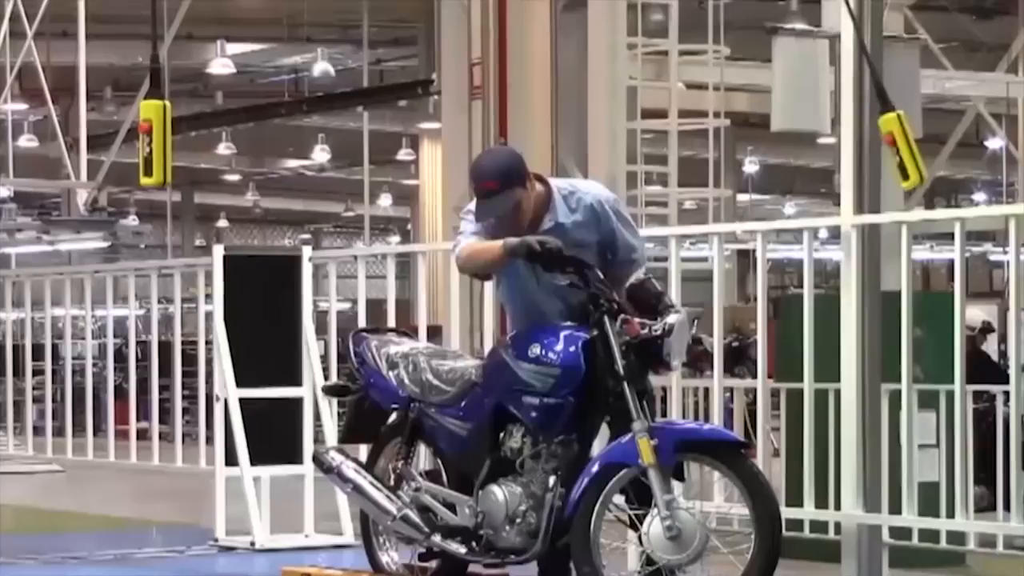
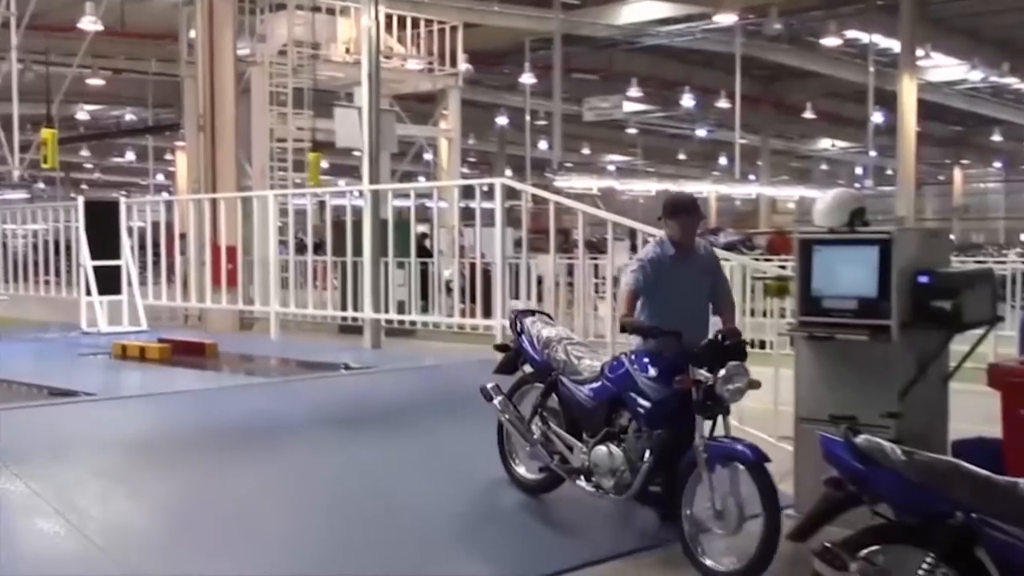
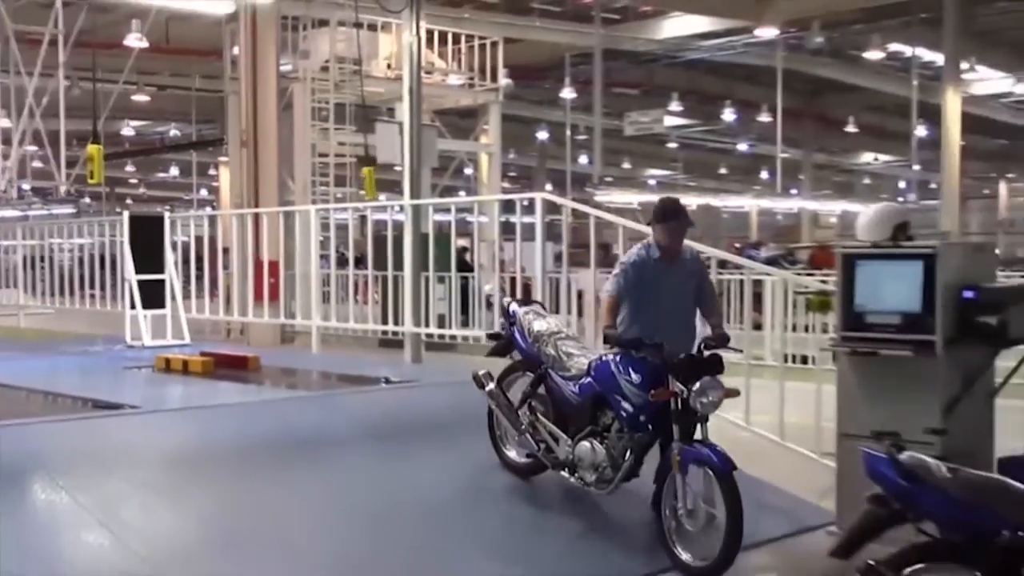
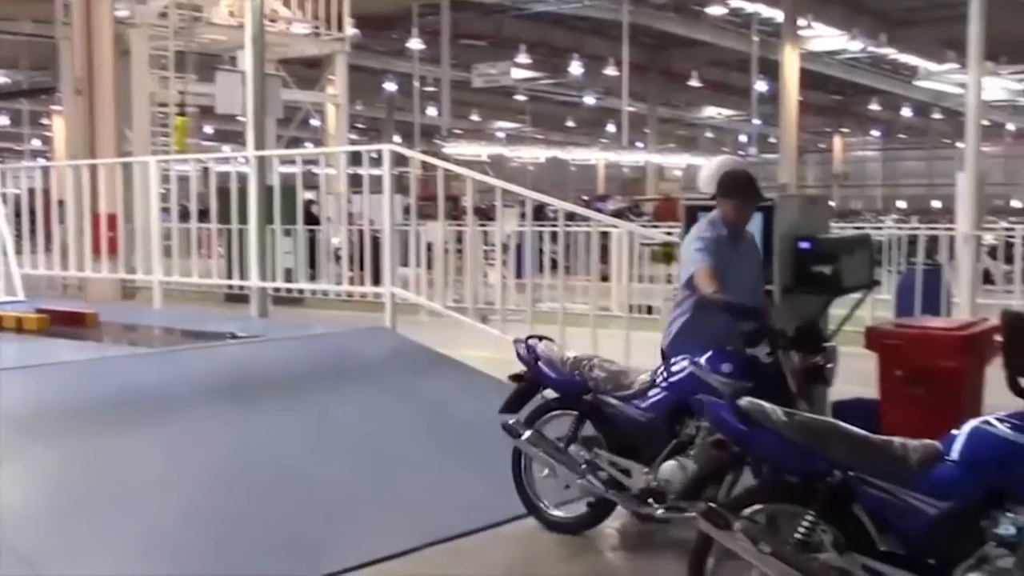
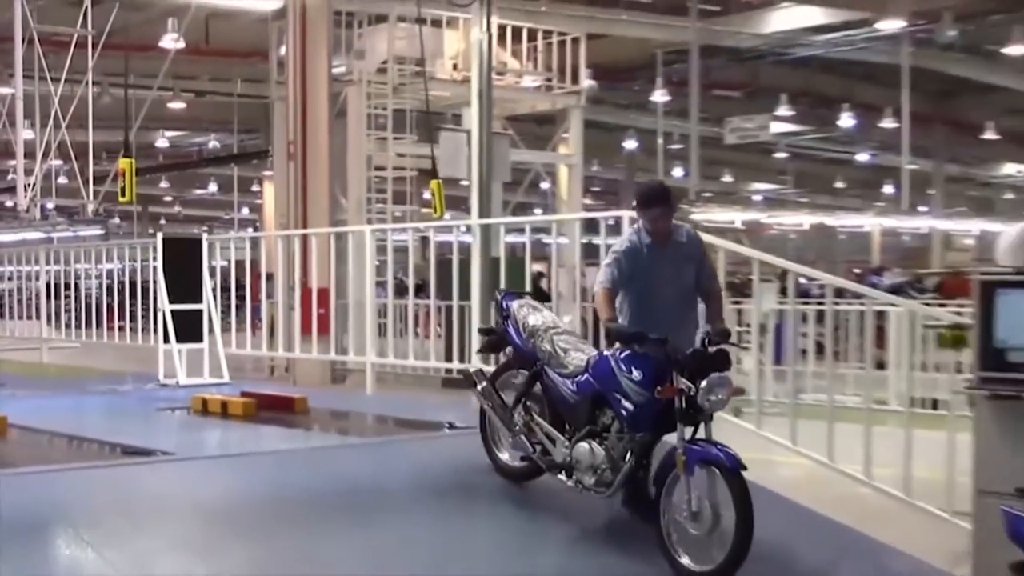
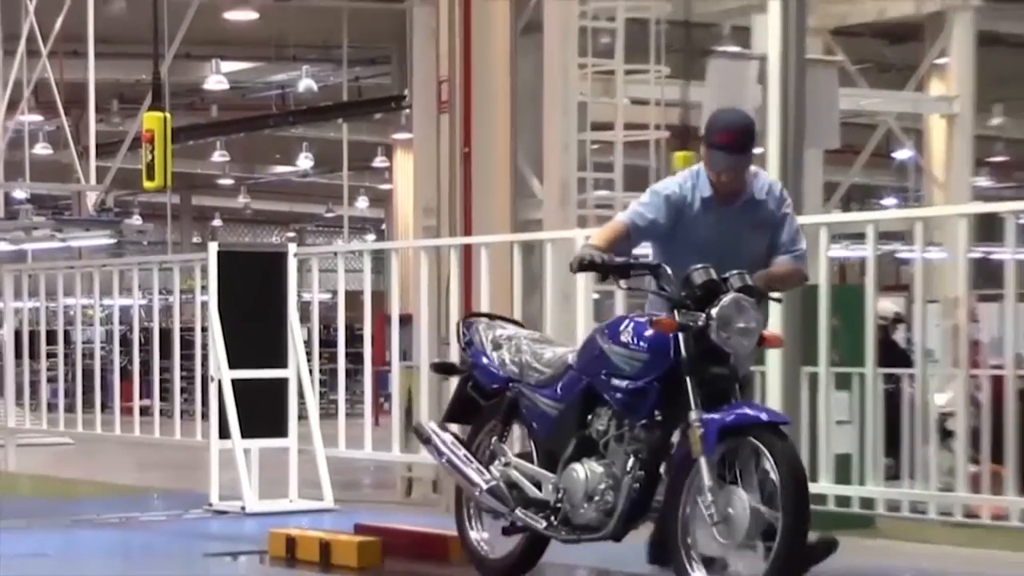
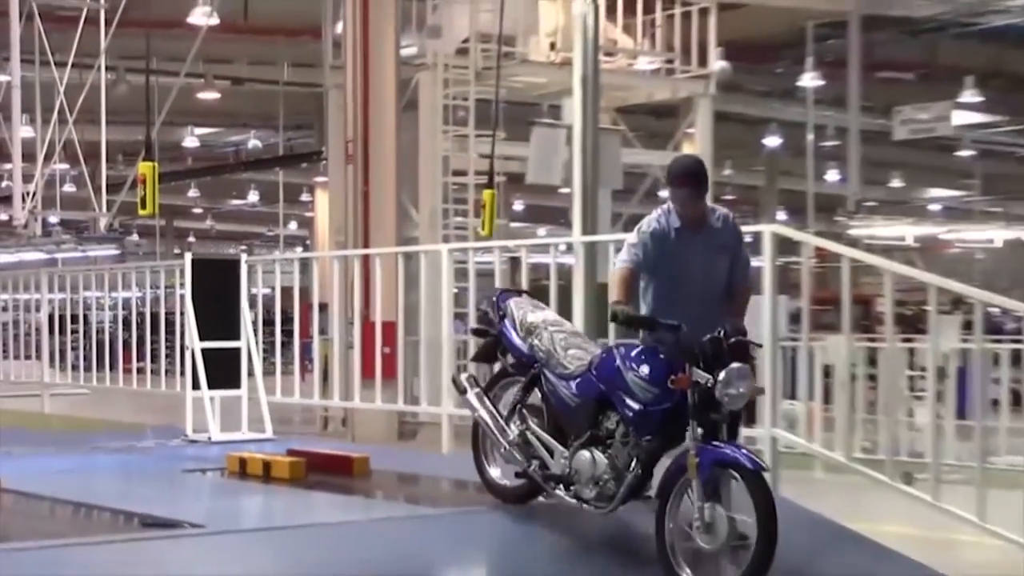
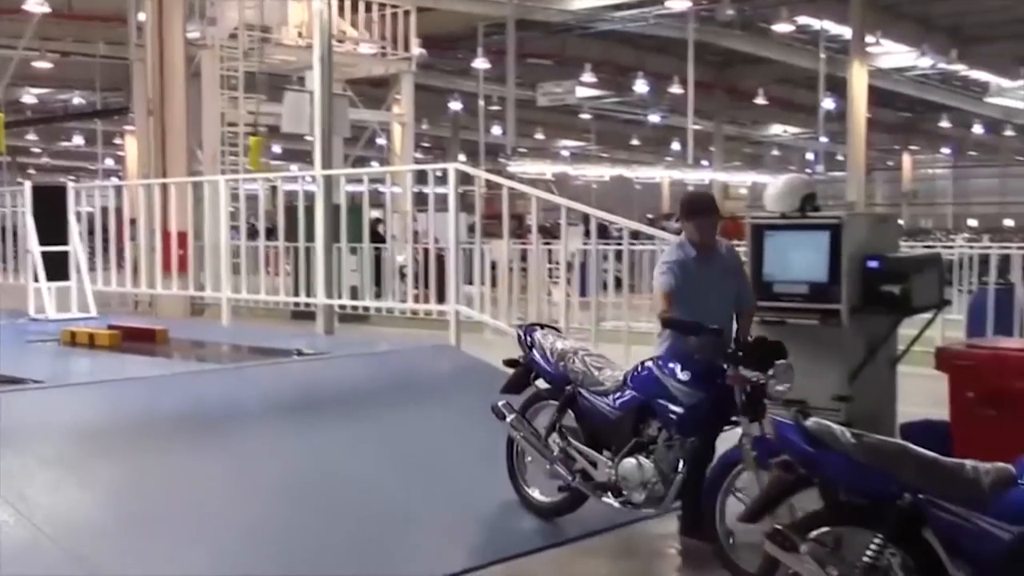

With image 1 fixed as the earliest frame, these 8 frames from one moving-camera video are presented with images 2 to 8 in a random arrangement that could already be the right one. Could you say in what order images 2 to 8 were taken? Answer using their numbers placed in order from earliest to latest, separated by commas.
6, 7, 5, 3, 2, 8, 4
